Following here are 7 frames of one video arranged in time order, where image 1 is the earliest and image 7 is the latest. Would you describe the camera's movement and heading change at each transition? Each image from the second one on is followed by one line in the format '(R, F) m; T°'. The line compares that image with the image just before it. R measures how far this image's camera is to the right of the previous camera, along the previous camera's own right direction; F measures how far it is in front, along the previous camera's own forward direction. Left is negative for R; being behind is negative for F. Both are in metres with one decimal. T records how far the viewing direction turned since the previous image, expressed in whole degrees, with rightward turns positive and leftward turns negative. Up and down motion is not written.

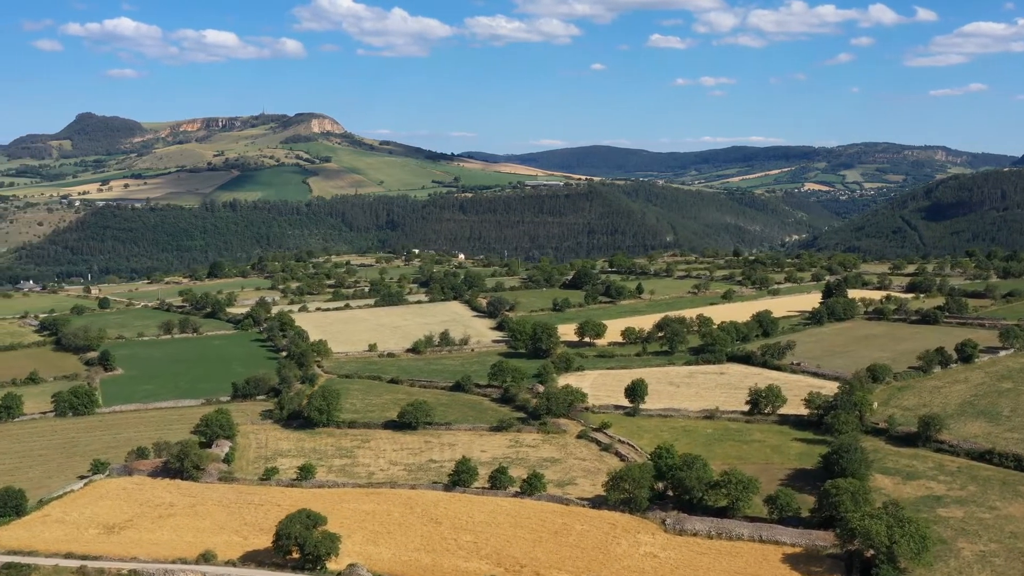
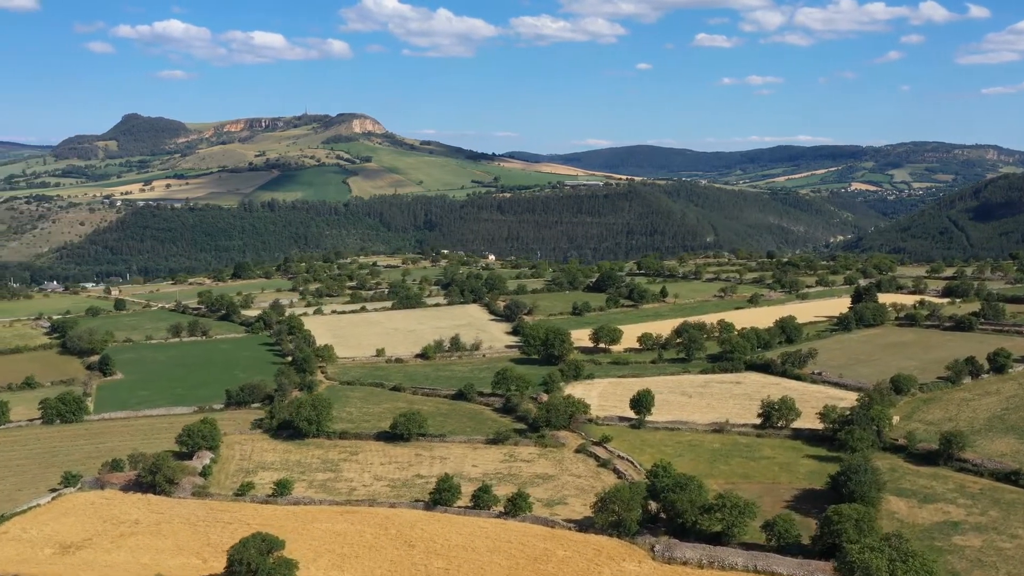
(+1.5, +1.4) m; -2°
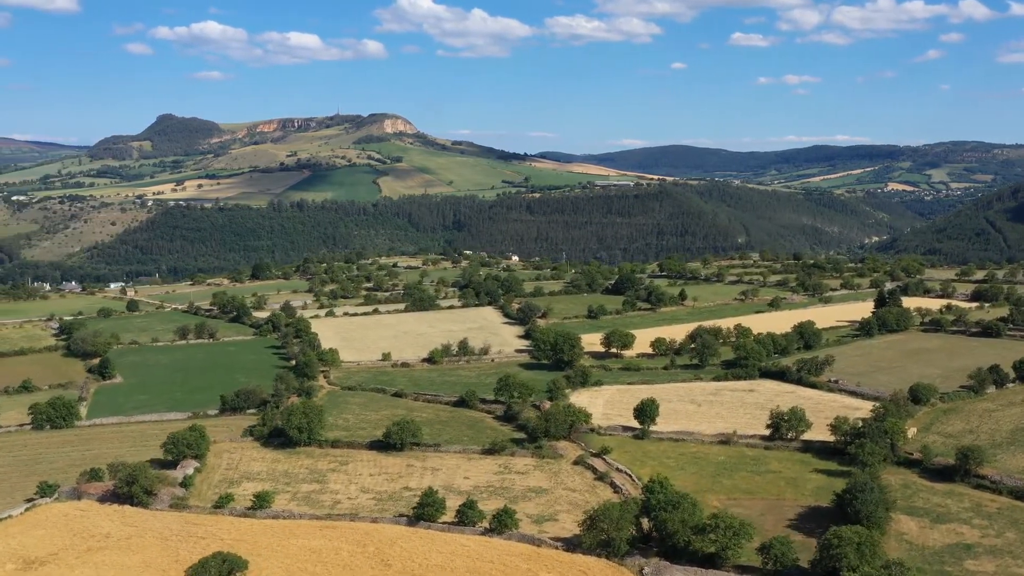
(+1.2, +1.1) m; -2°
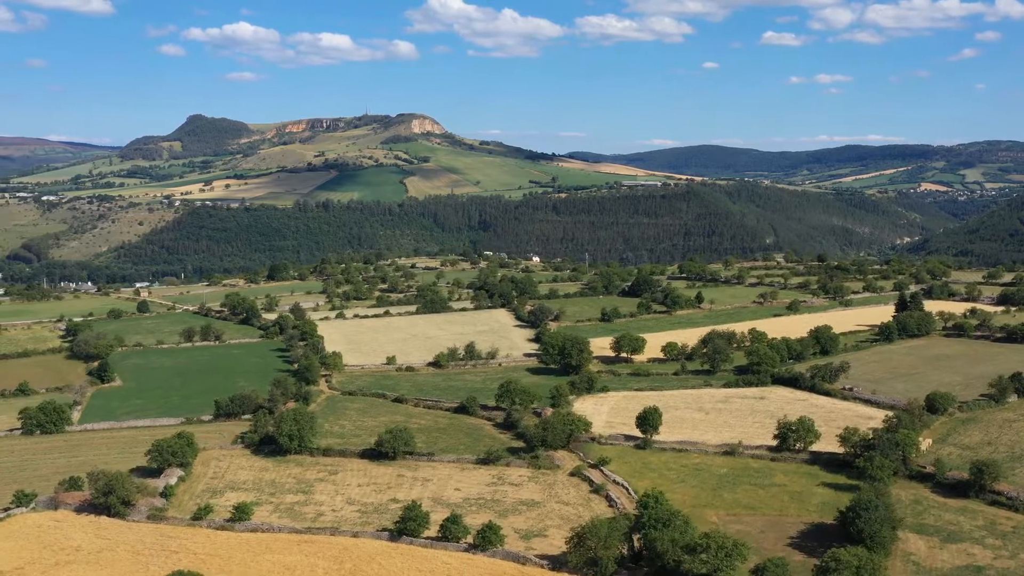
(+1.1, +1.0) m; -2°
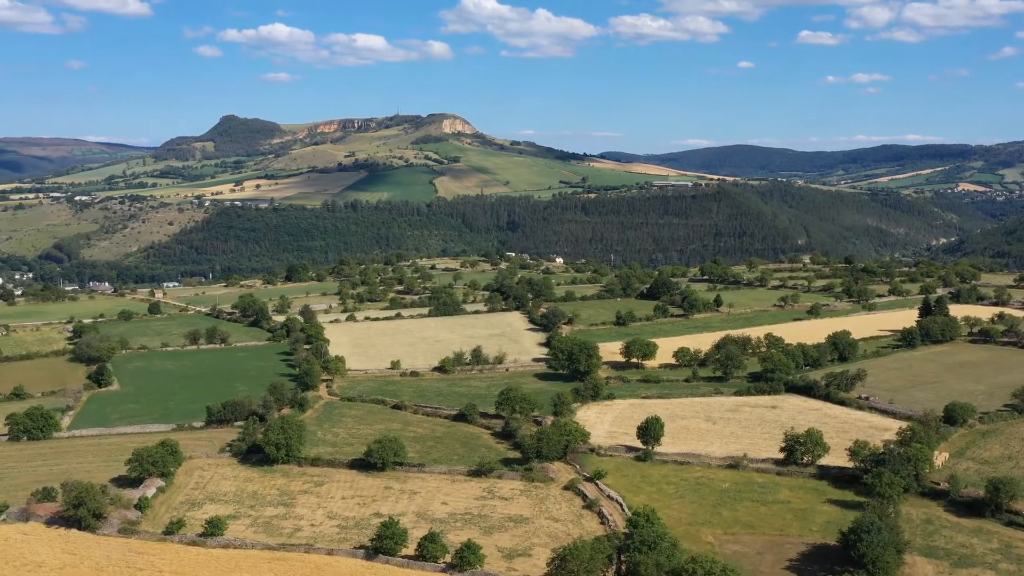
(+1.2, +1.1) m; -2°
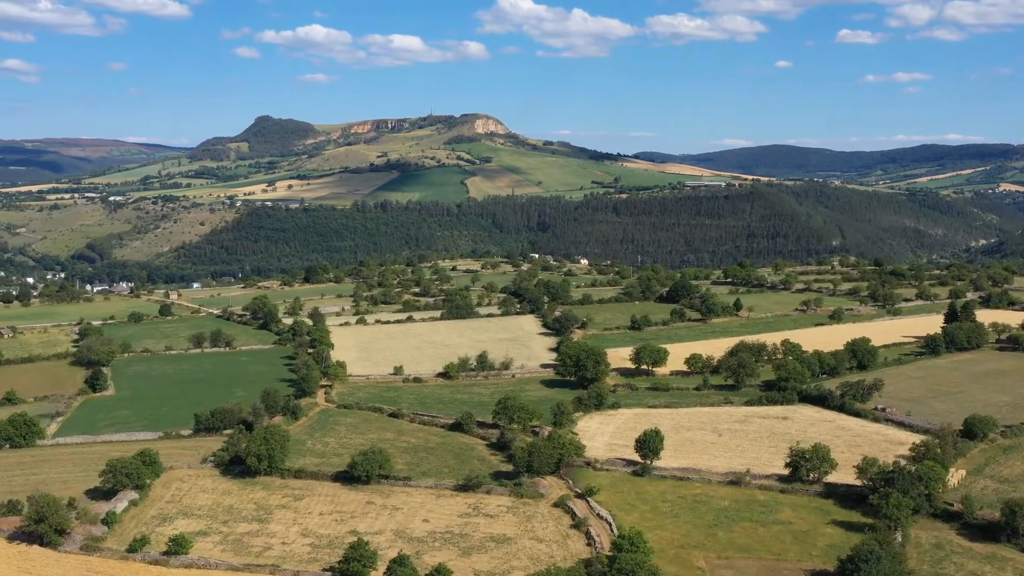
(+1.4, +1.3) m; -2°
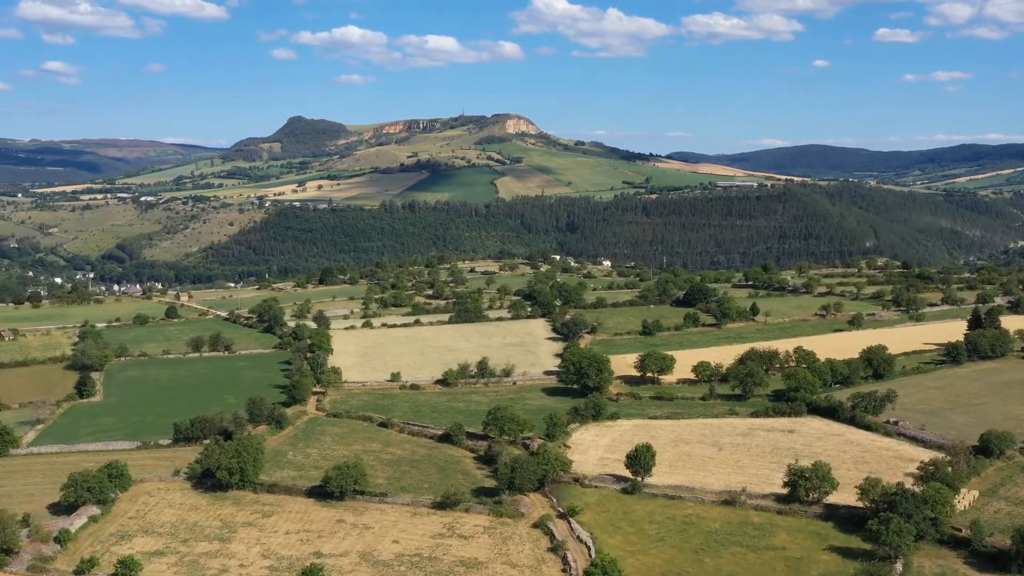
(+1.6, +1.4) m; -2°
